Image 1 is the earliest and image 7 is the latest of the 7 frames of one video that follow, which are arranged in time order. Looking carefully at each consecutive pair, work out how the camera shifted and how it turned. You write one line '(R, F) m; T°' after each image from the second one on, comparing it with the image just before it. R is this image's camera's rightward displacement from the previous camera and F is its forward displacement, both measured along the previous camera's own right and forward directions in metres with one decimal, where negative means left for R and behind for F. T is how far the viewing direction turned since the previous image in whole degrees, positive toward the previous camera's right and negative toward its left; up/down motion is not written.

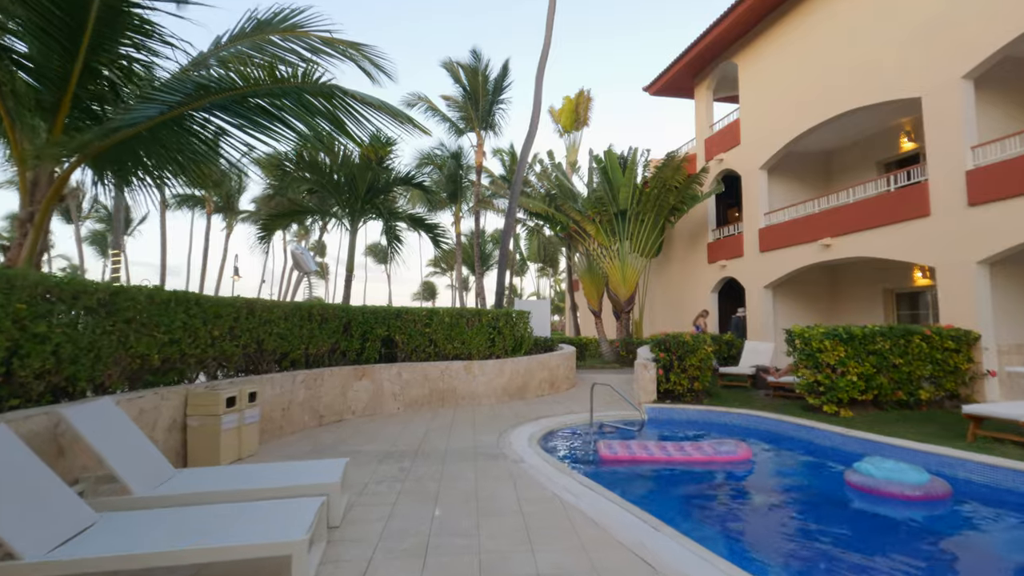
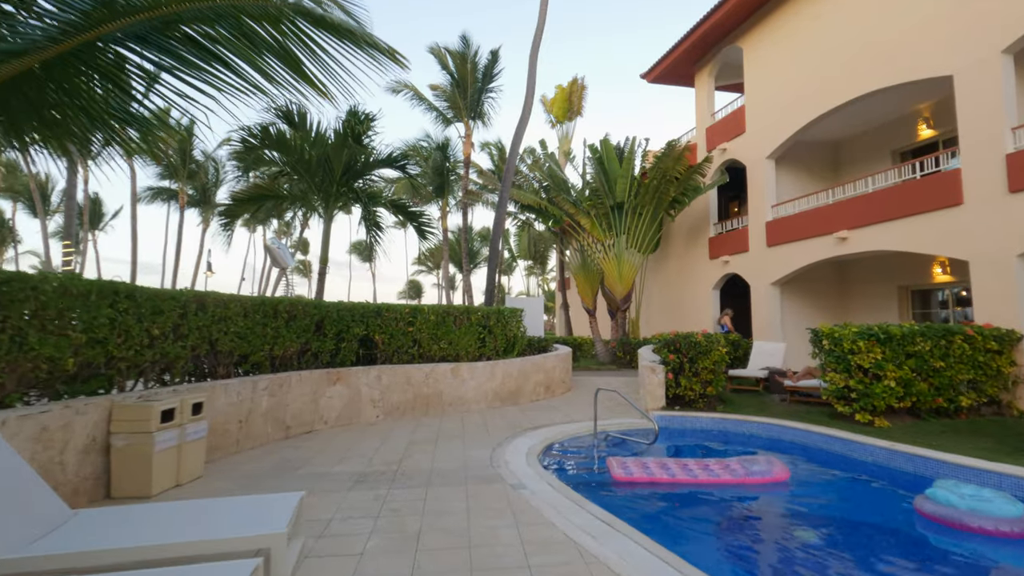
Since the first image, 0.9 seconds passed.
(-0.1, +1.0) m; +1°
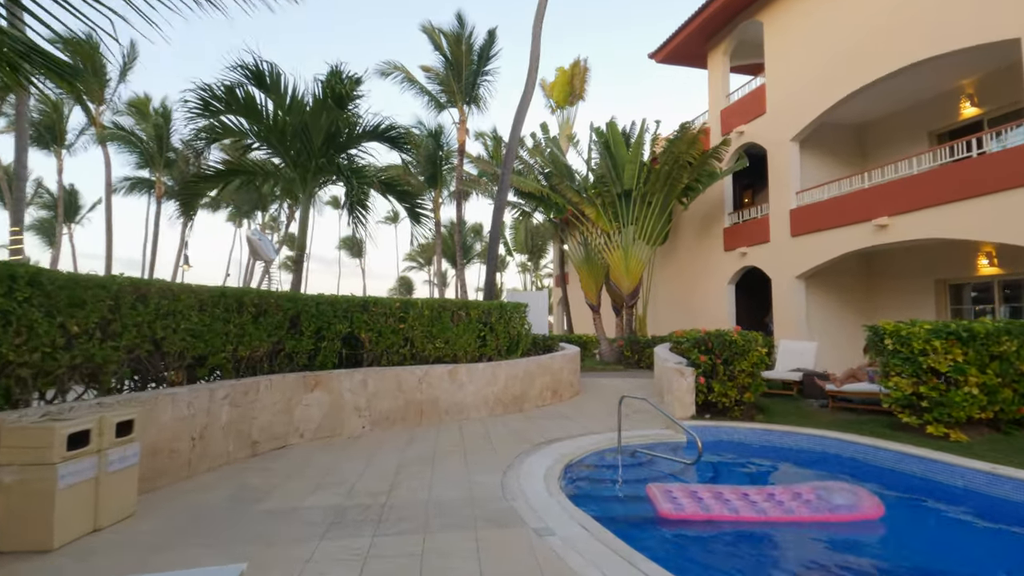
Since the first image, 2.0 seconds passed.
(-0.2, +1.2) m; +1°
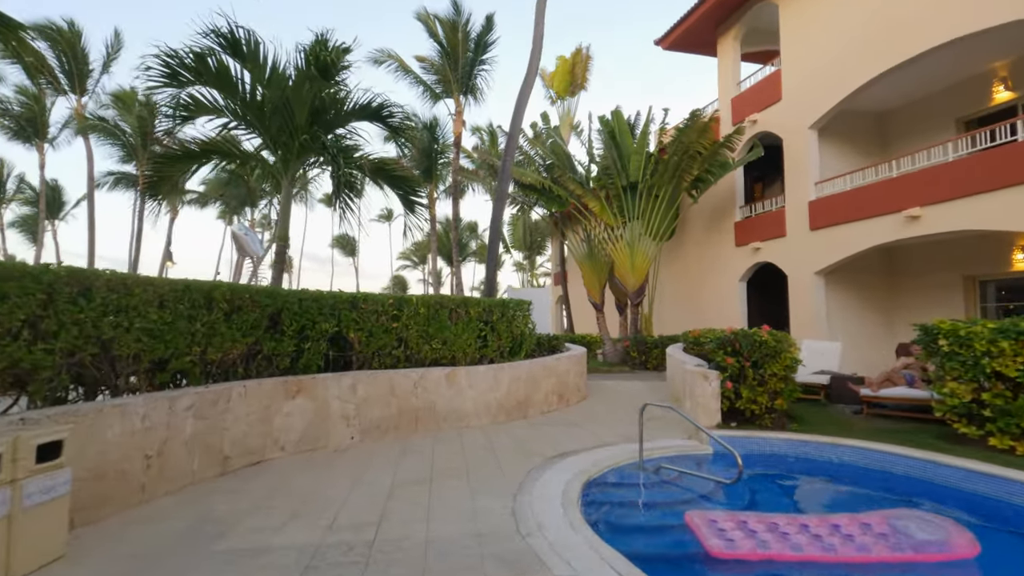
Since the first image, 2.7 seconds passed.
(-0.2, +0.8) m; +1°
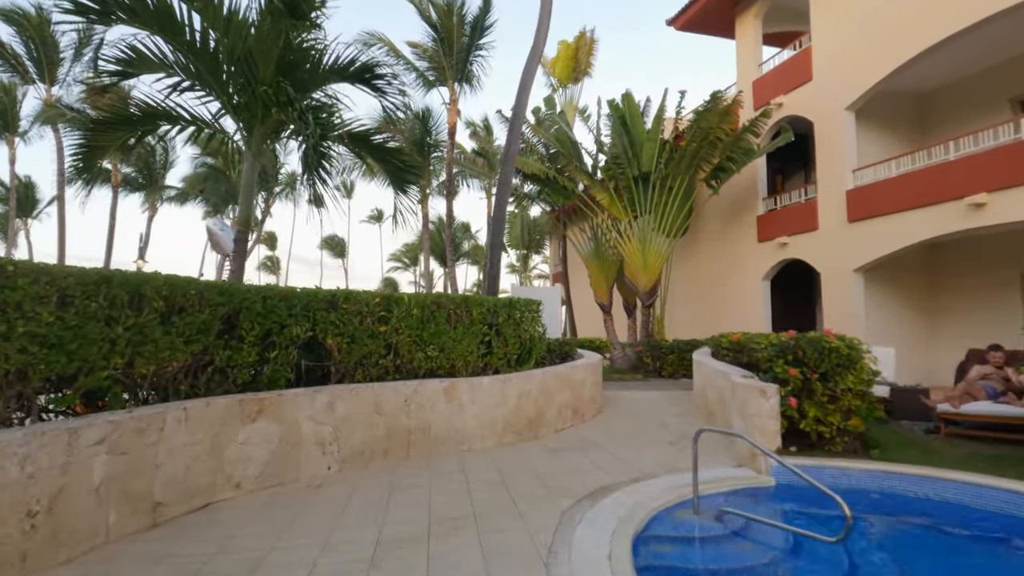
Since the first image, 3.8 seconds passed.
(-0.2, +1.3) m; +1°
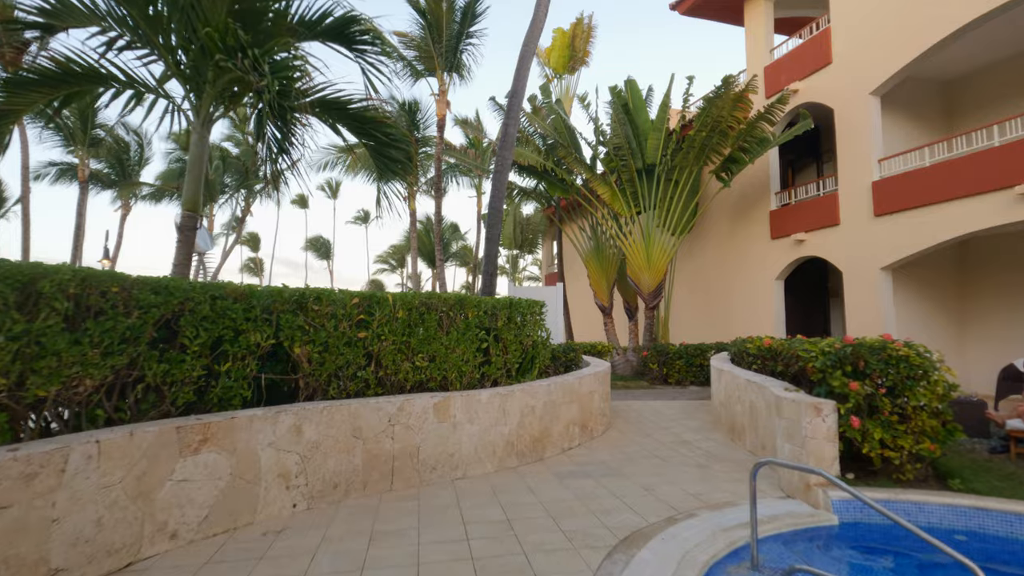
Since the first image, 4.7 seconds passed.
(-0.2, +1.0) m; +1°
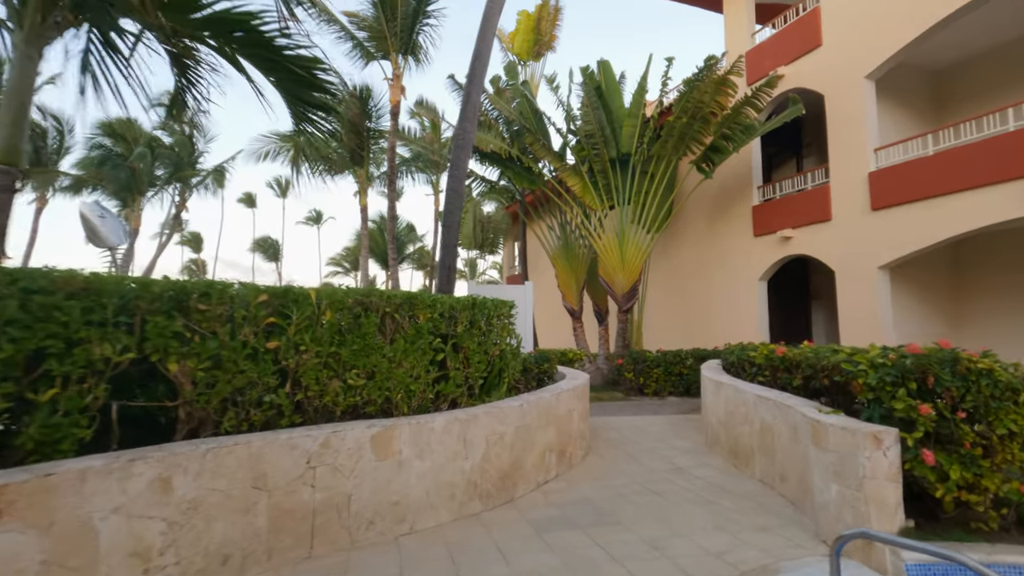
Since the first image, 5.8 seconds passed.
(0.0, +1.3) m; +4°
